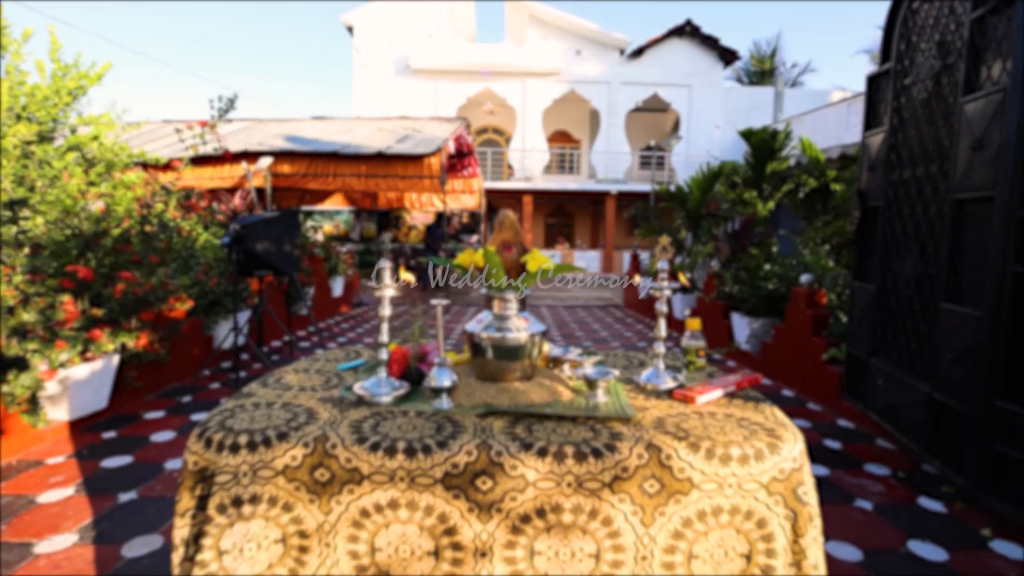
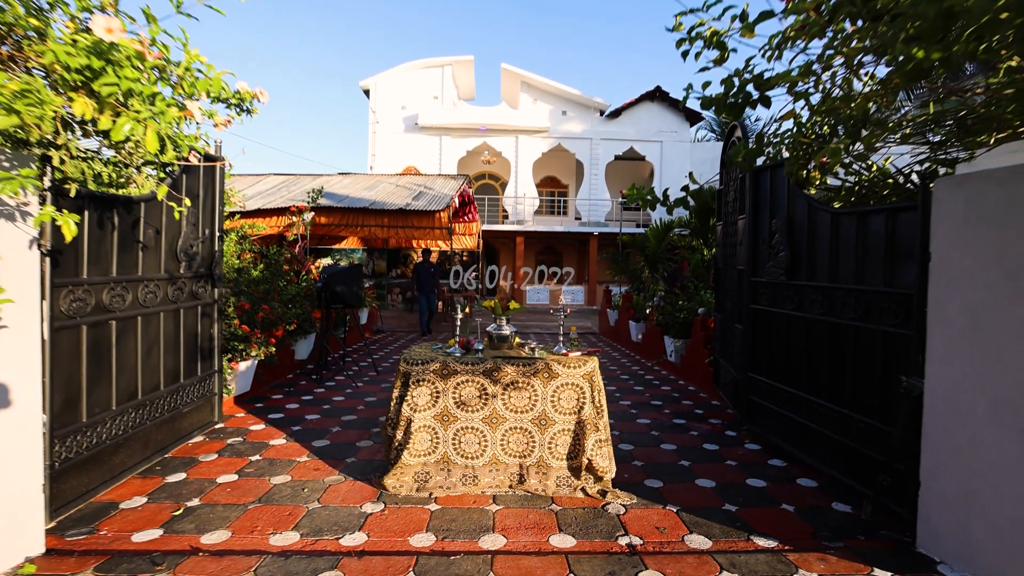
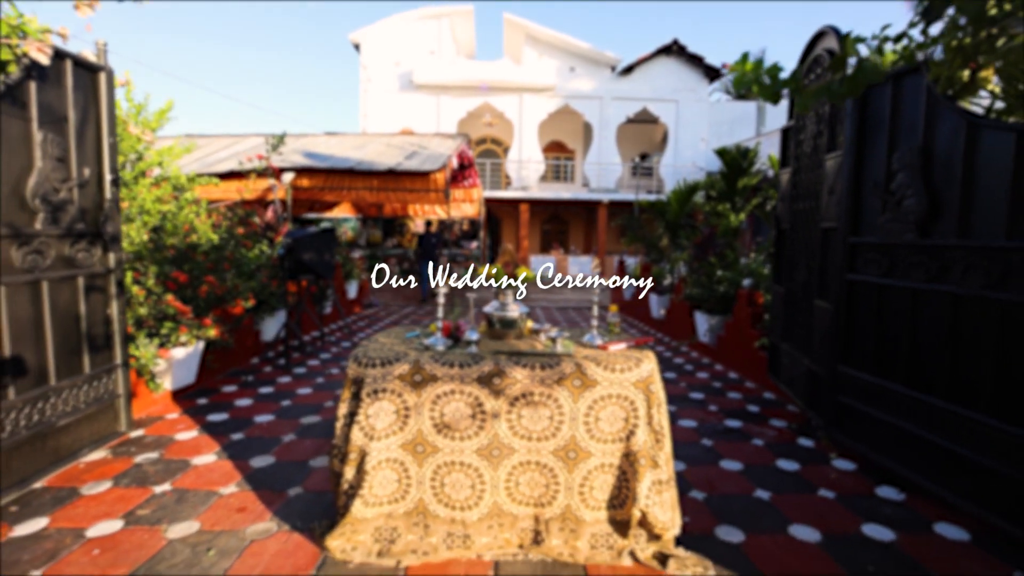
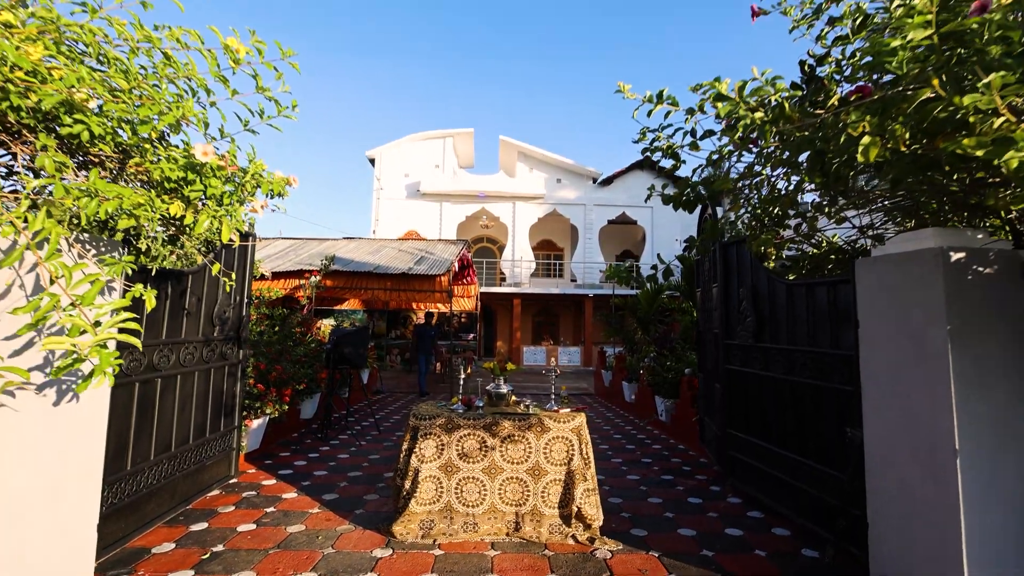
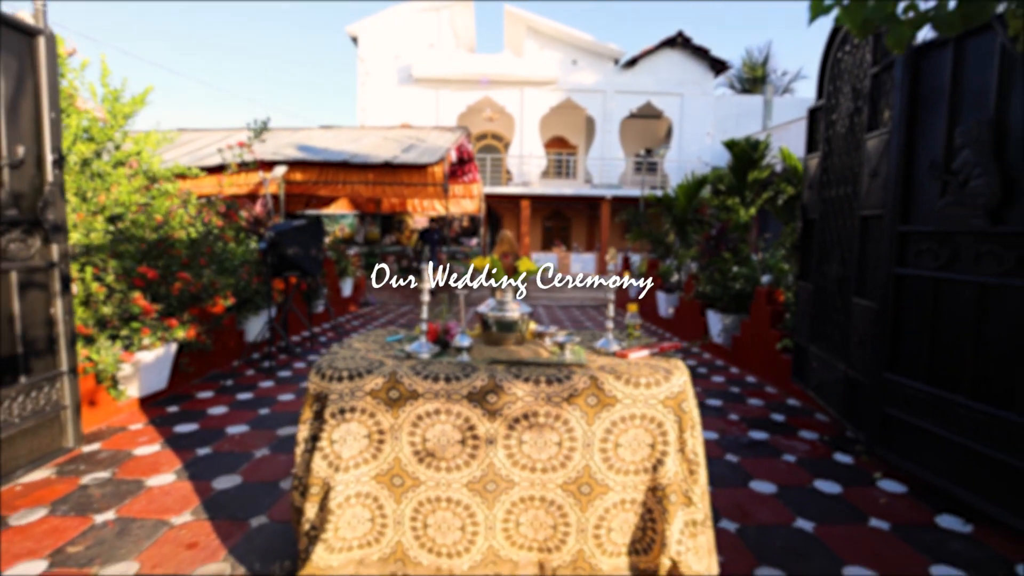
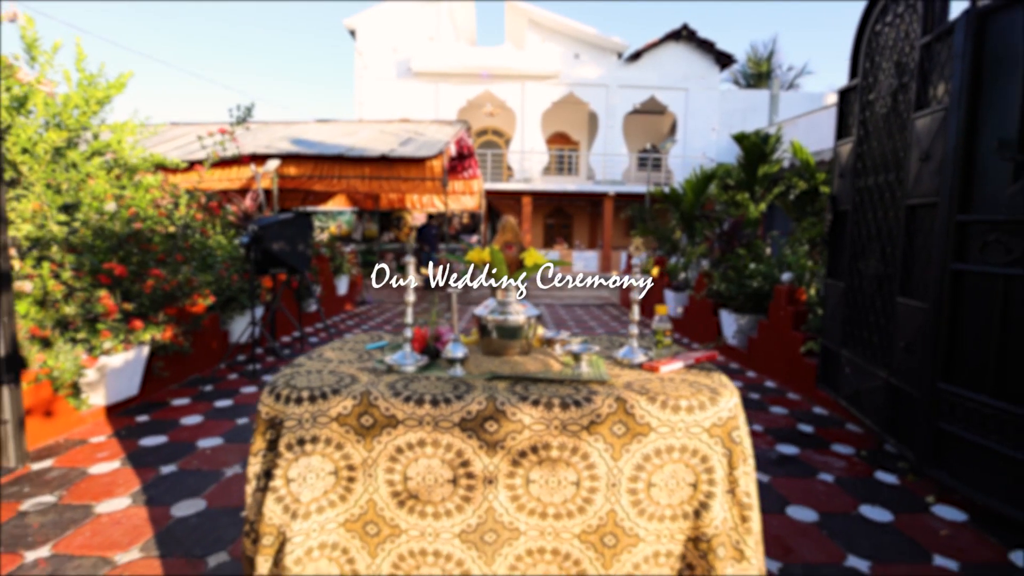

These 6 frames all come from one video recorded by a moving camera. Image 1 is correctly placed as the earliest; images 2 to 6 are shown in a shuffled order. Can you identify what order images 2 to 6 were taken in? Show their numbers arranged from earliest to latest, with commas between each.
6, 5, 3, 2, 4
